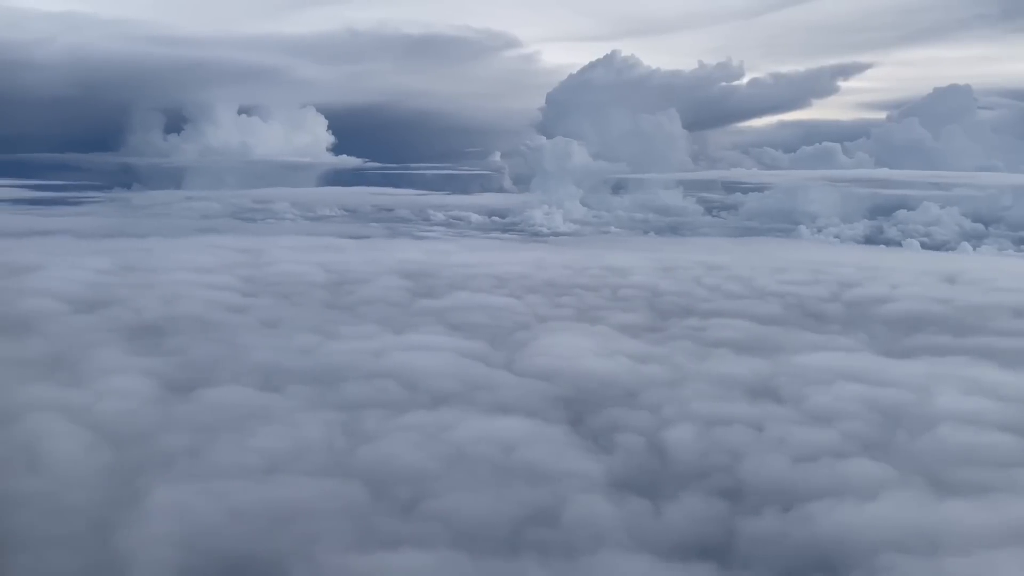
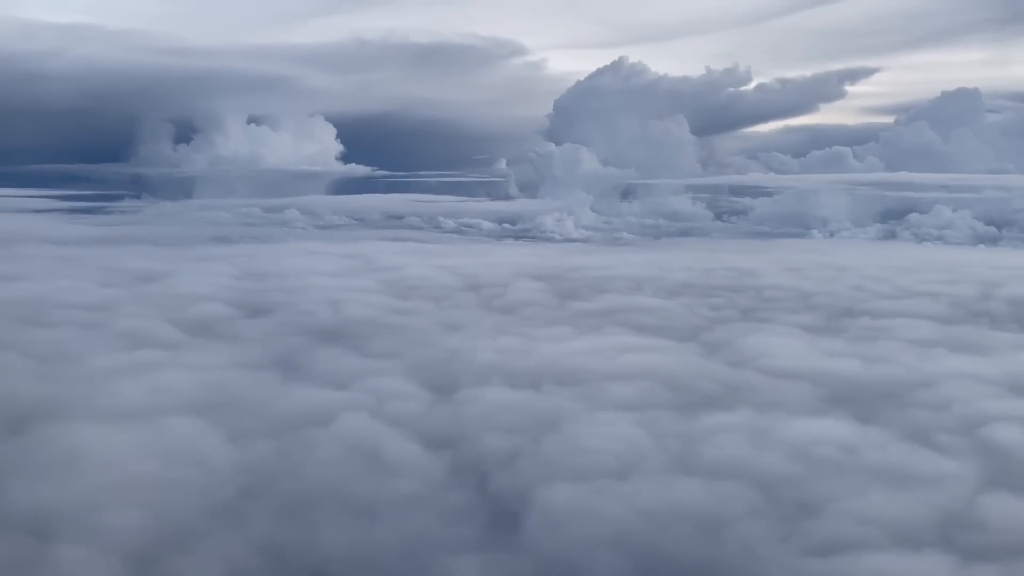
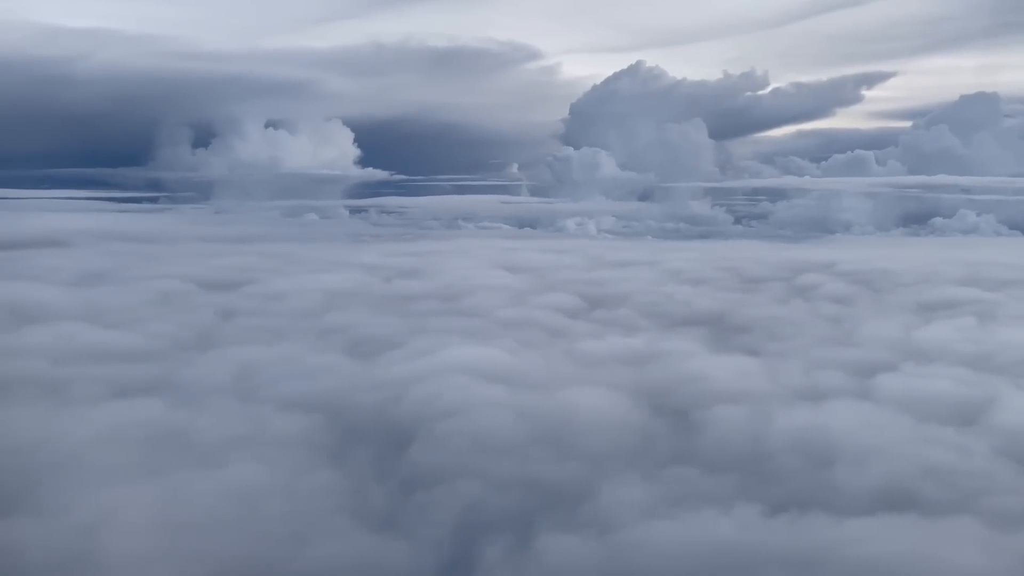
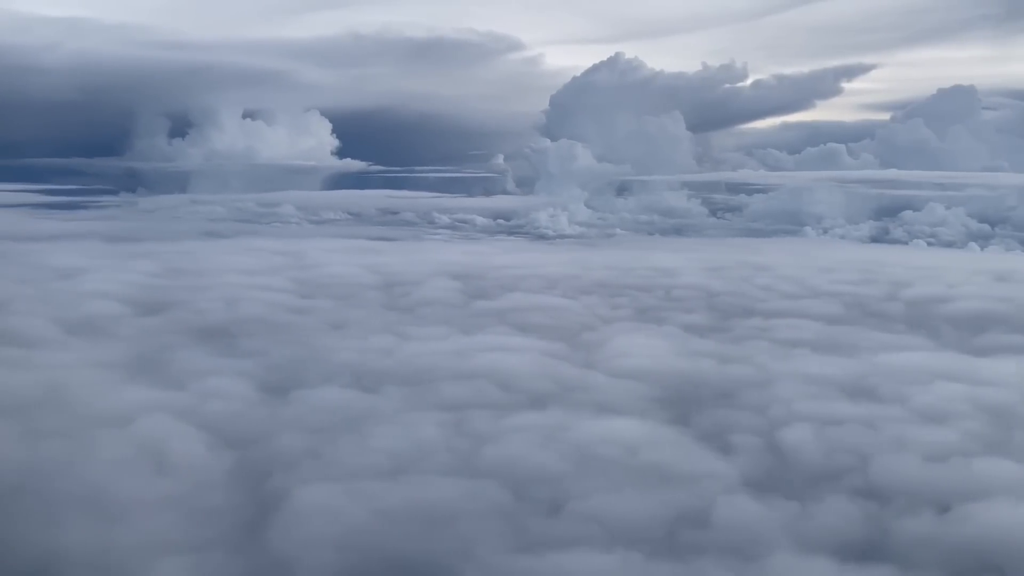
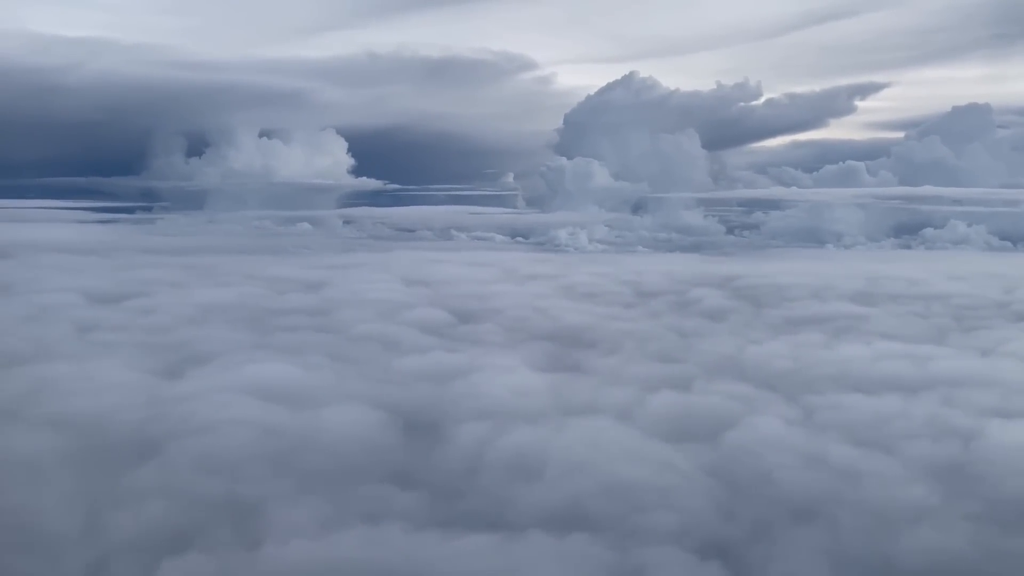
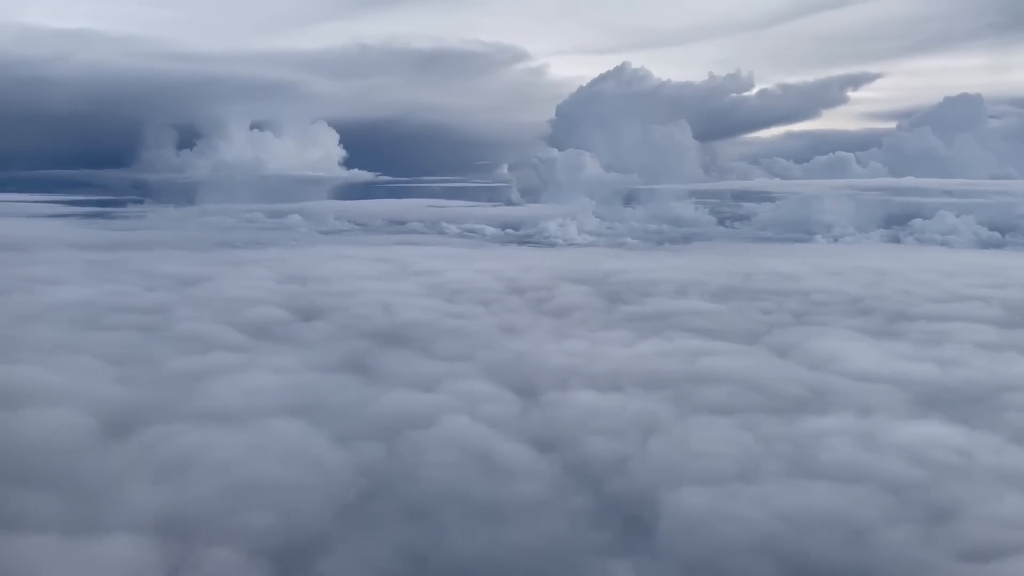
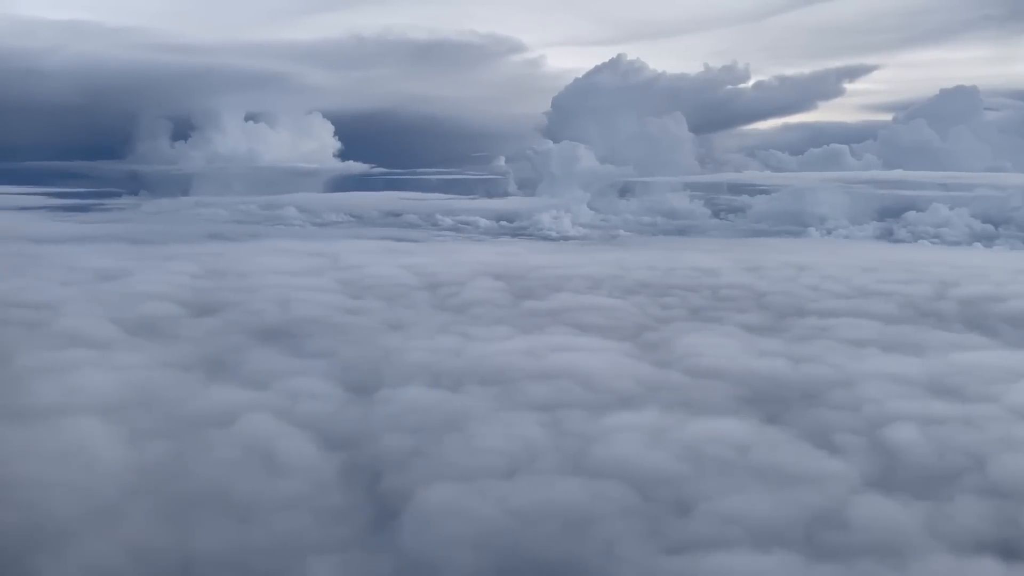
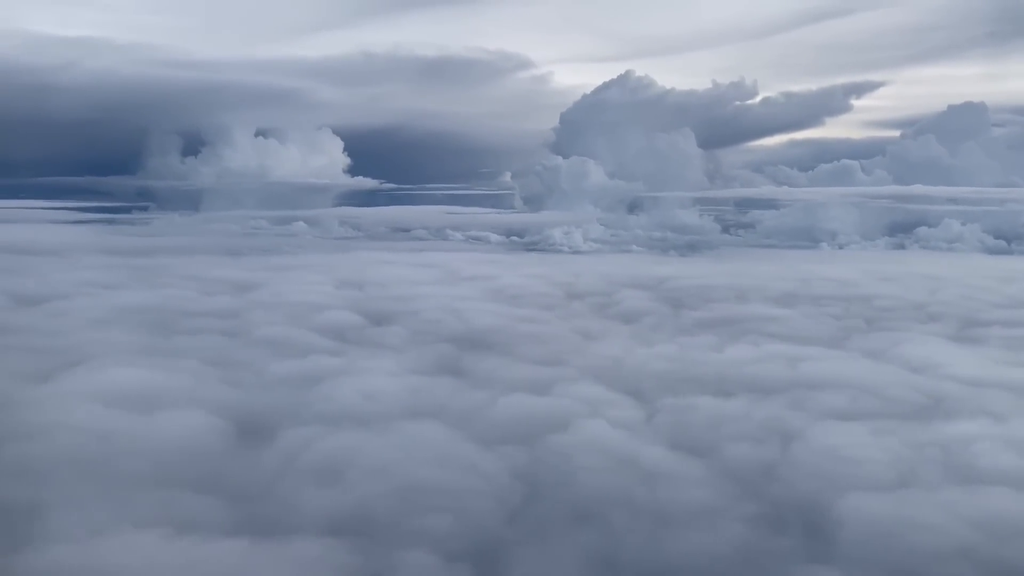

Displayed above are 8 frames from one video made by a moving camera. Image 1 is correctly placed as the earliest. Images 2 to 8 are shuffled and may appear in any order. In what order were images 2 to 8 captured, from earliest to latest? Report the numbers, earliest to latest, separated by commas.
4, 7, 2, 6, 8, 5, 3
